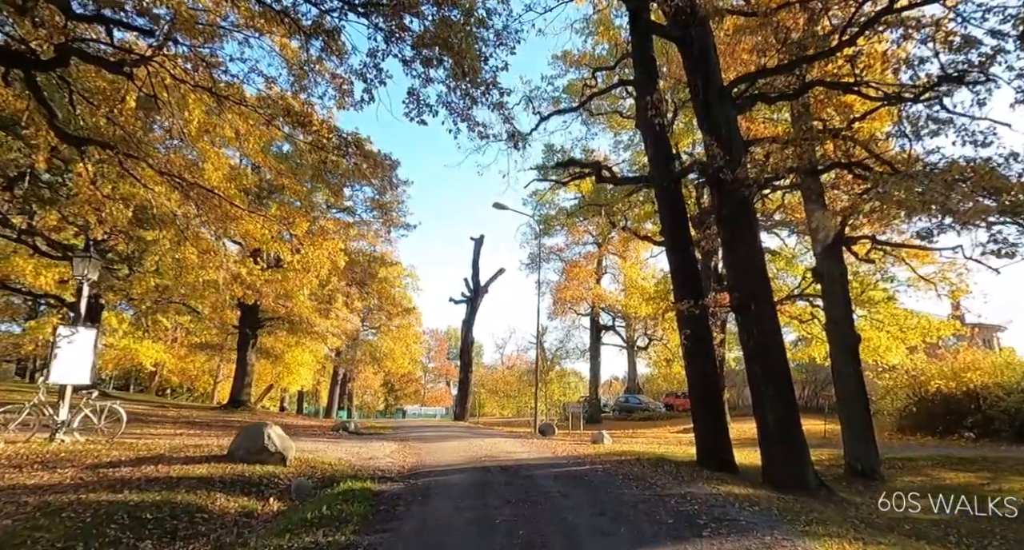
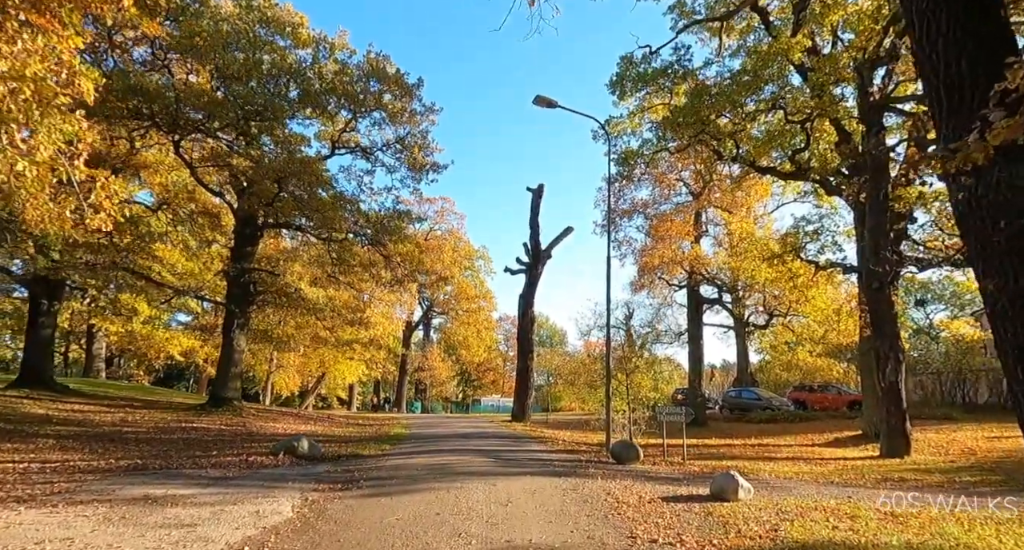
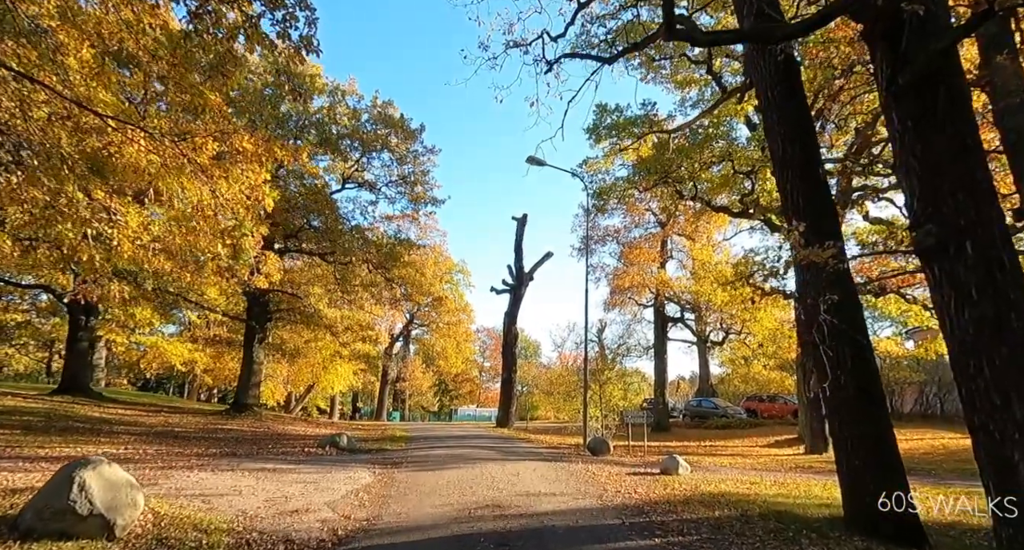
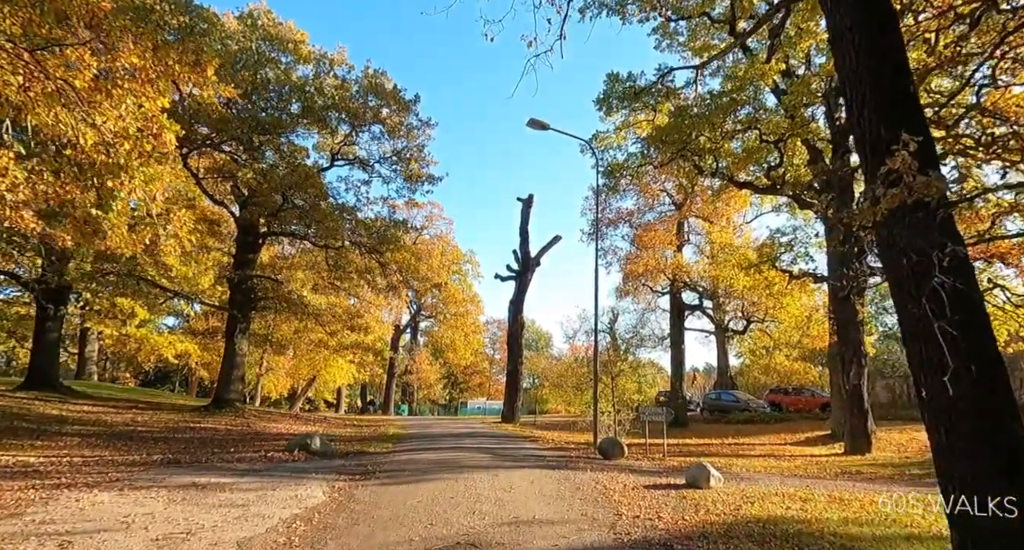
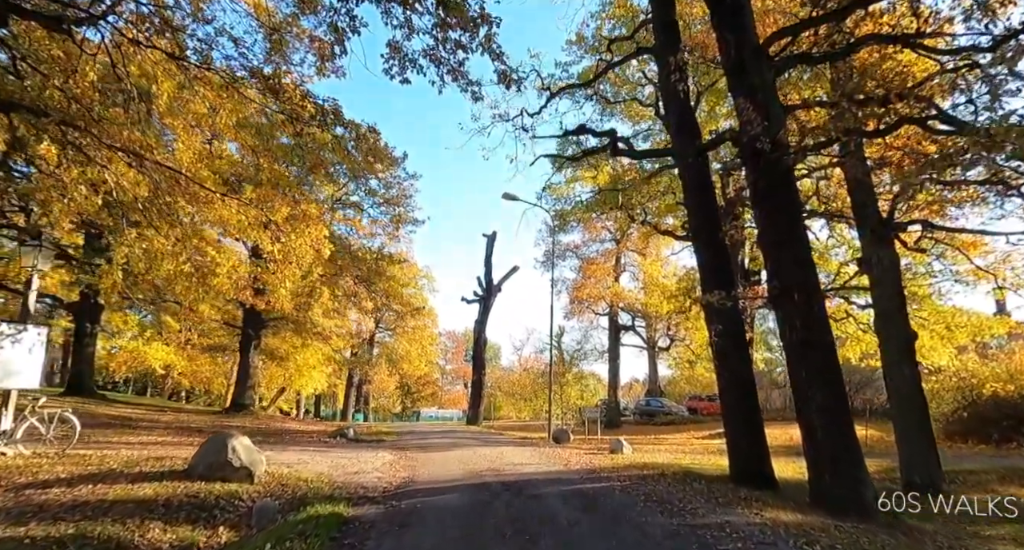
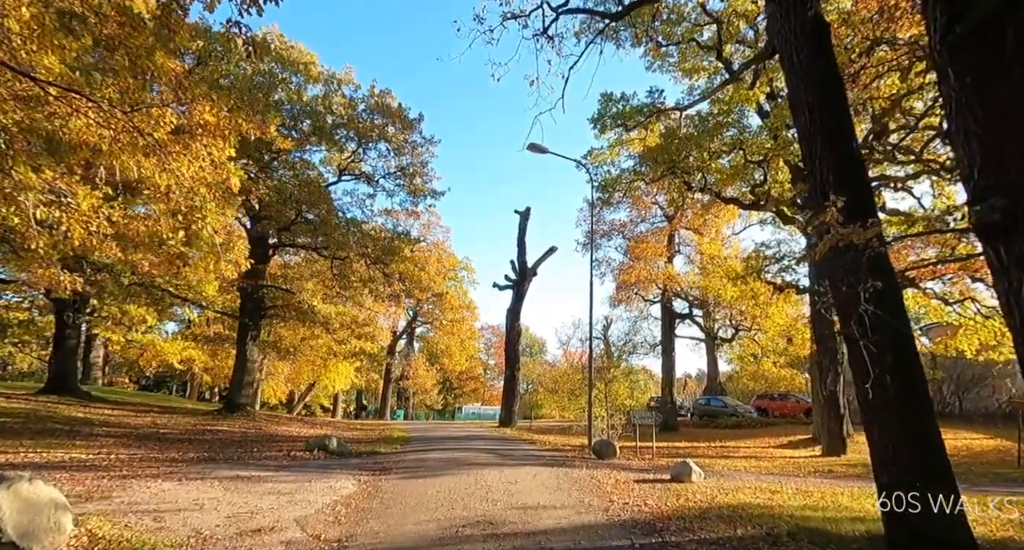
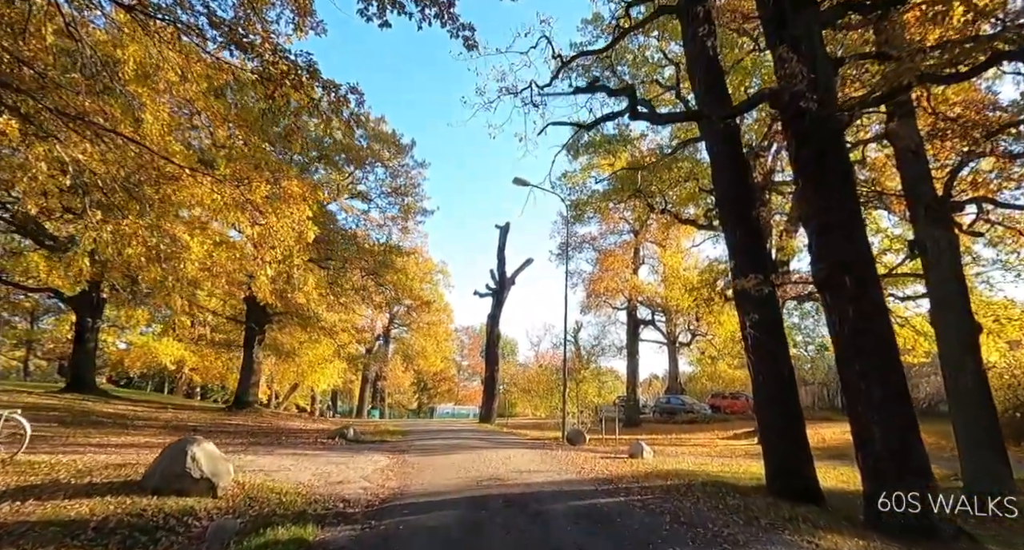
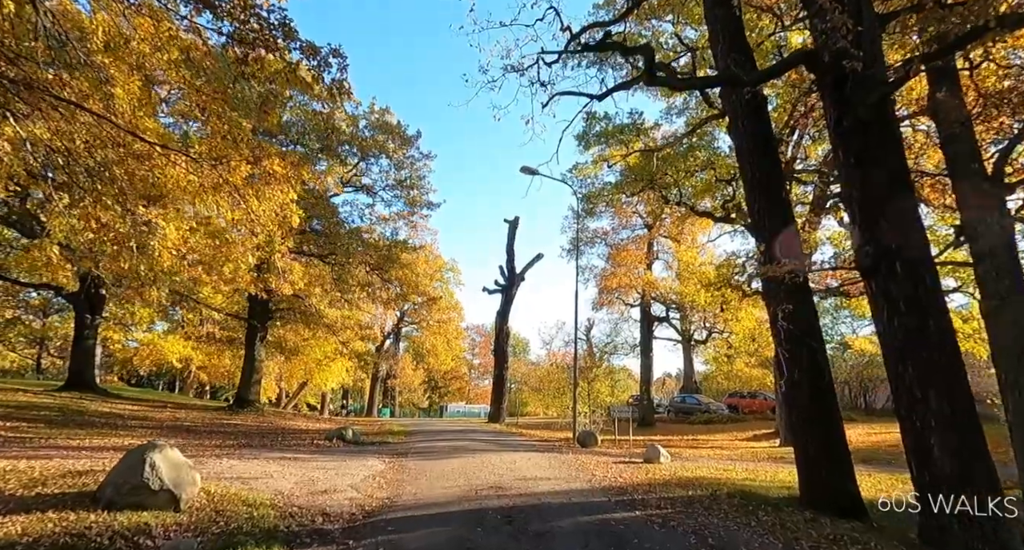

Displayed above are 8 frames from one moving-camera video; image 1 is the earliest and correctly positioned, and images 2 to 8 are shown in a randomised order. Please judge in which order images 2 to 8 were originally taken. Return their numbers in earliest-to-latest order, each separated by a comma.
5, 7, 8, 3, 6, 4, 2
